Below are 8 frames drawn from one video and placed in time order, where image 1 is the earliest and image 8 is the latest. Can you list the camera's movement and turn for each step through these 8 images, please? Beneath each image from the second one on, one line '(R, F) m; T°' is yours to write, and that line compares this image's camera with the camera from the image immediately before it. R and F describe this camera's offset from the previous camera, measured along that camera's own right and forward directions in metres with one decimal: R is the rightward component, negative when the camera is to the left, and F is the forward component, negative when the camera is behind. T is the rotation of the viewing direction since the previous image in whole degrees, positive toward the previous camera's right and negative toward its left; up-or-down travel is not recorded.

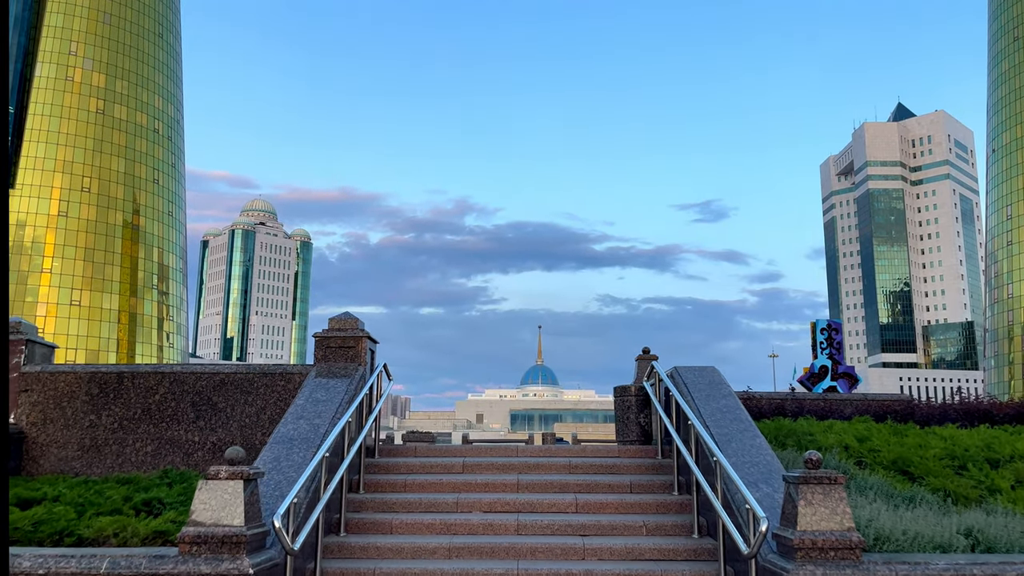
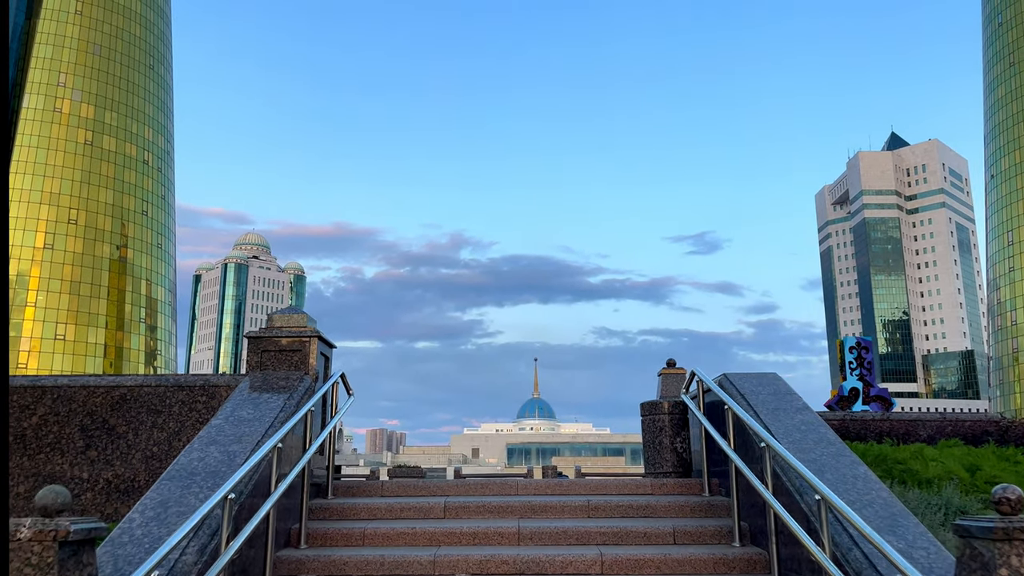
(0.0, +2.8) m; 0°
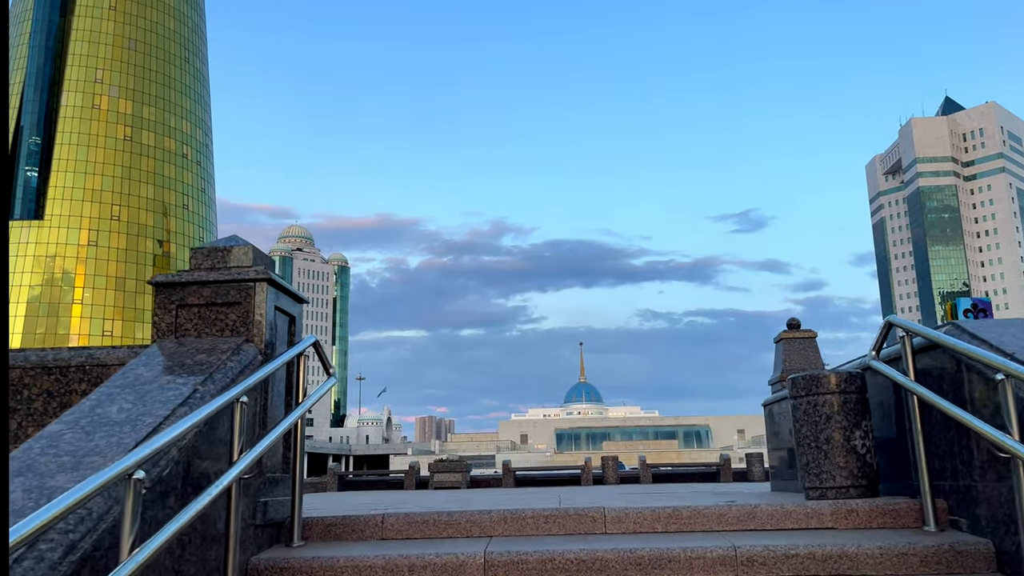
(-0.2, +3.5) m; -3°
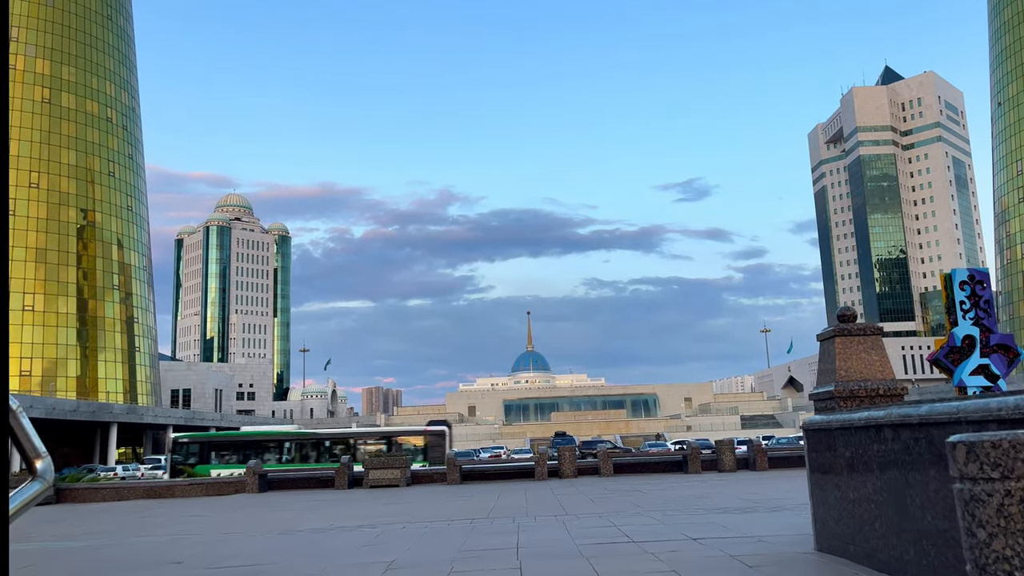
(+0.1, +3.0) m; +4°
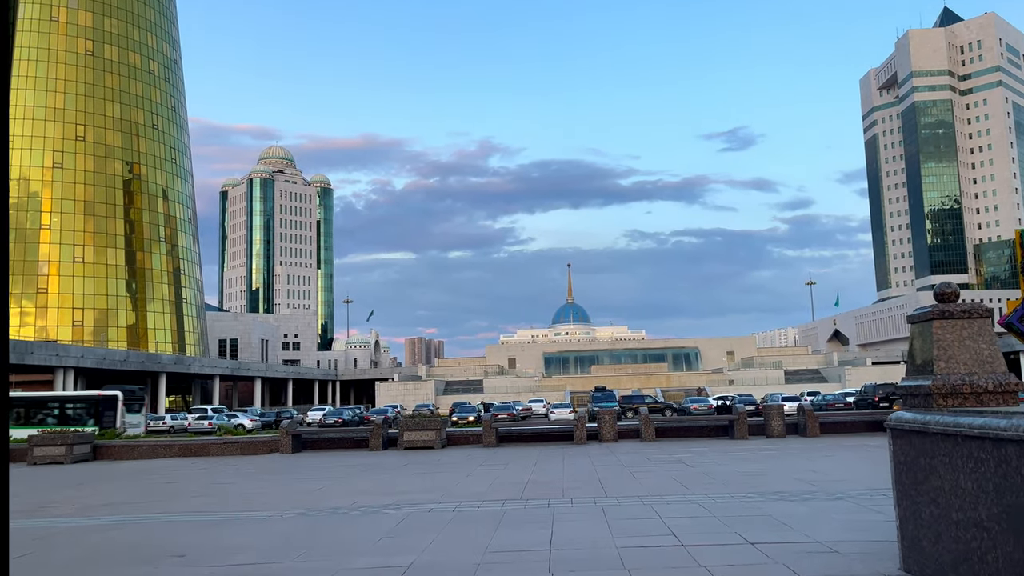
(+0.1, +1.0) m; -3°
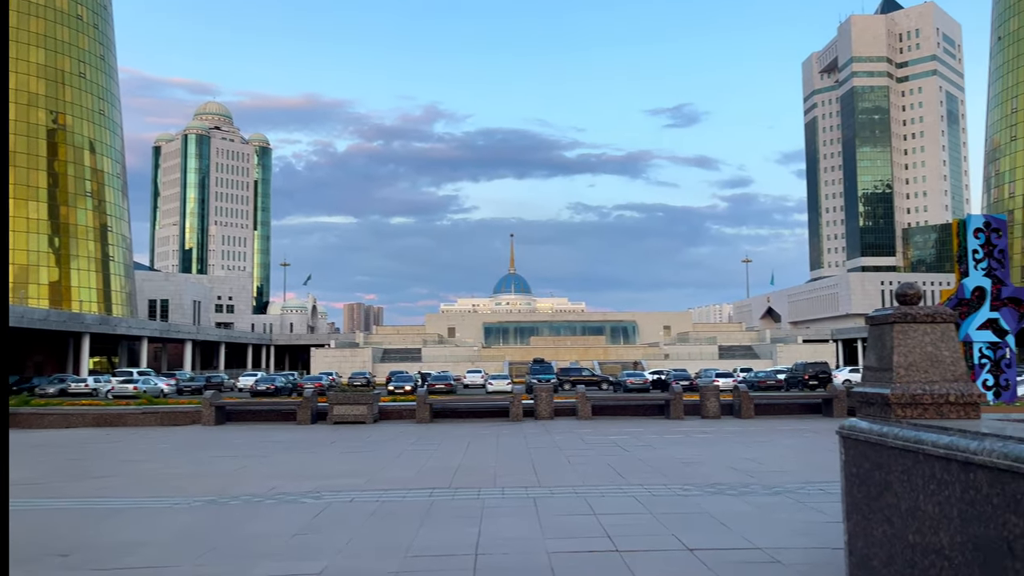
(+0.1, +0.6) m; +4°
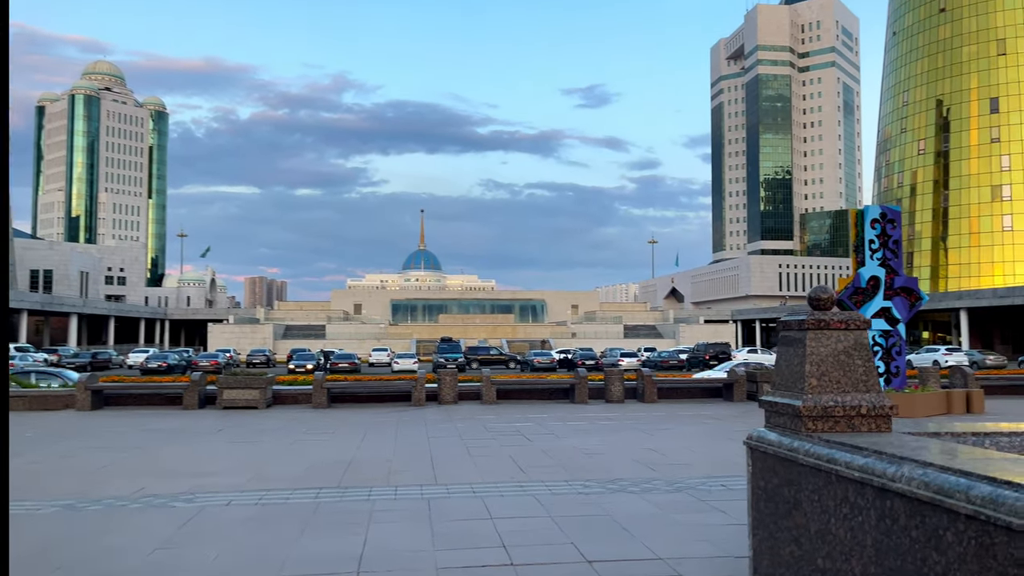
(+0.1, +0.6) m; +6°
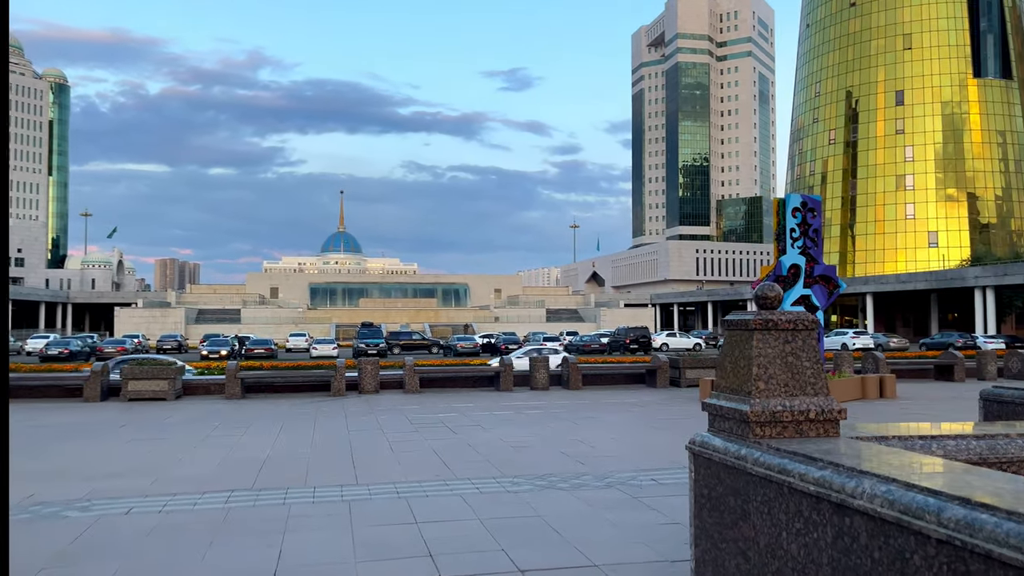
(0.0, +0.4) m; +5°
